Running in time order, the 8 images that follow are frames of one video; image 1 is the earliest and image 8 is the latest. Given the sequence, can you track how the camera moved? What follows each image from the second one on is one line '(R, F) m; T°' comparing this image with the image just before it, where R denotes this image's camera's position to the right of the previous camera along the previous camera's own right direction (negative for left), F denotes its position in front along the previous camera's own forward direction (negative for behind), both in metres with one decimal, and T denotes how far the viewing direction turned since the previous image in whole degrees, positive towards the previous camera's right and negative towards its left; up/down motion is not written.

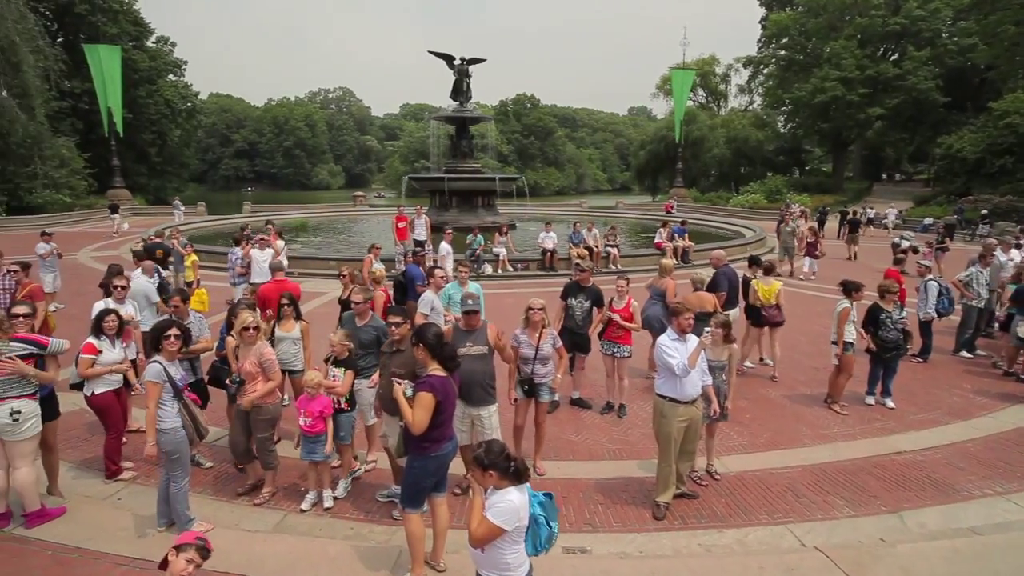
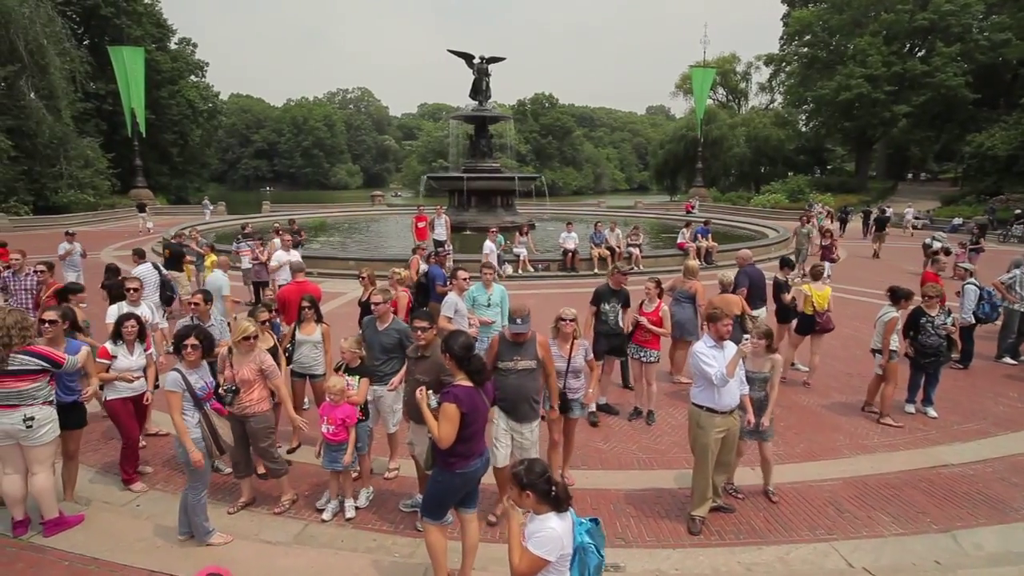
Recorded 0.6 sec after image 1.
(-0.1, +0.2) m; -1°
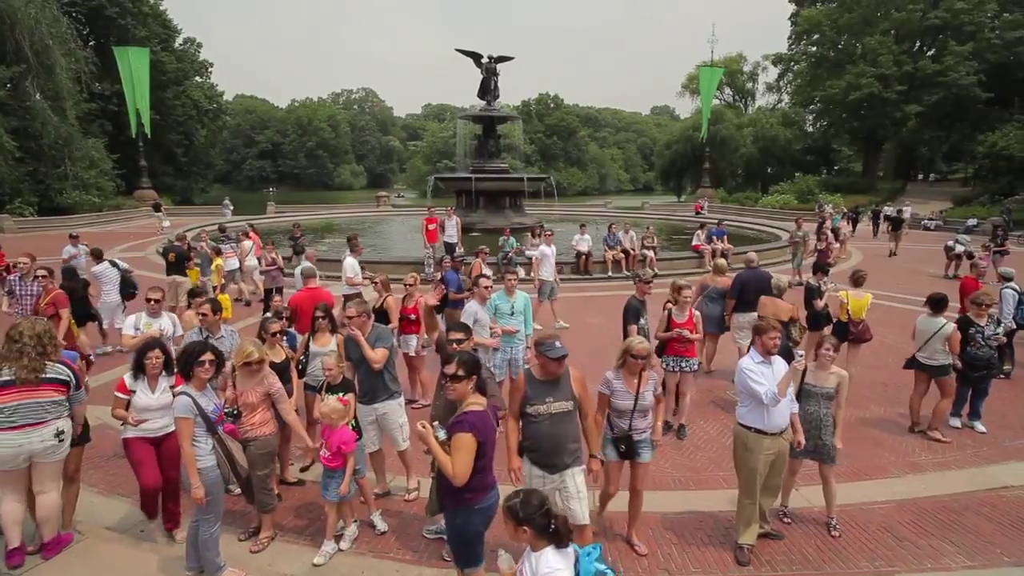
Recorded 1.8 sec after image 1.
(-0.2, +0.4) m; 0°
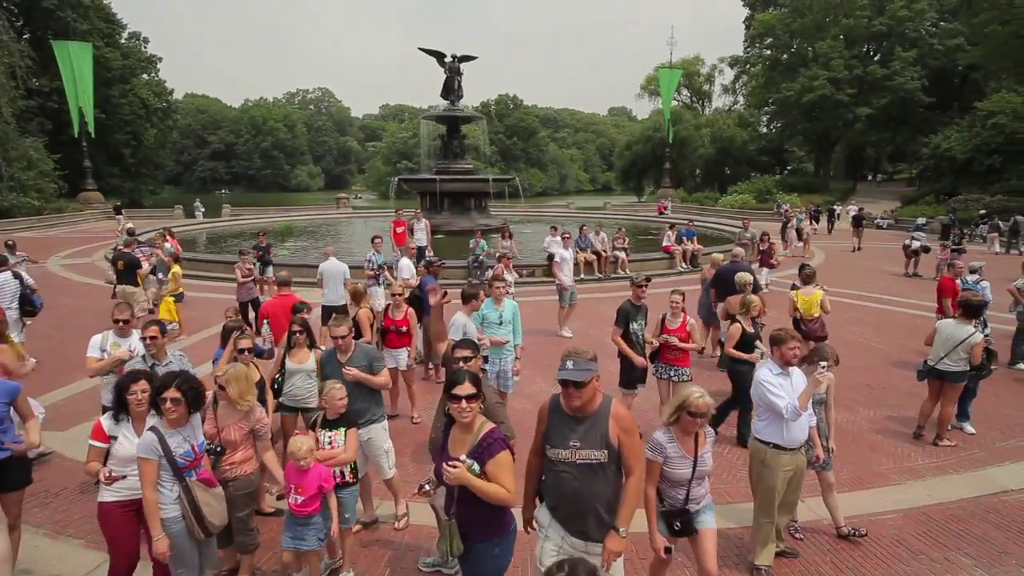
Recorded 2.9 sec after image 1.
(-0.3, +0.4) m; +4°
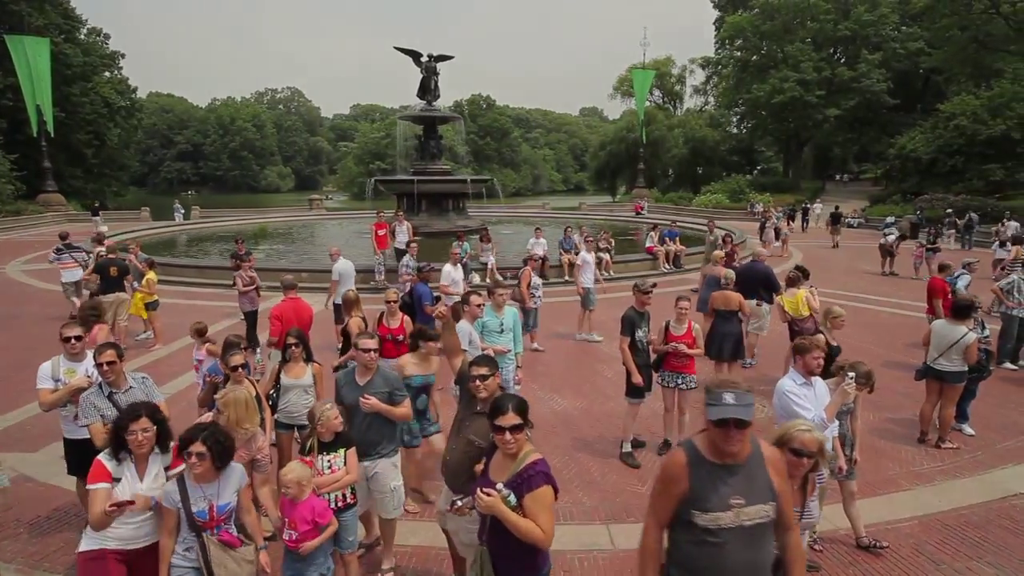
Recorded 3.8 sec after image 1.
(-0.3, +0.2) m; +2°
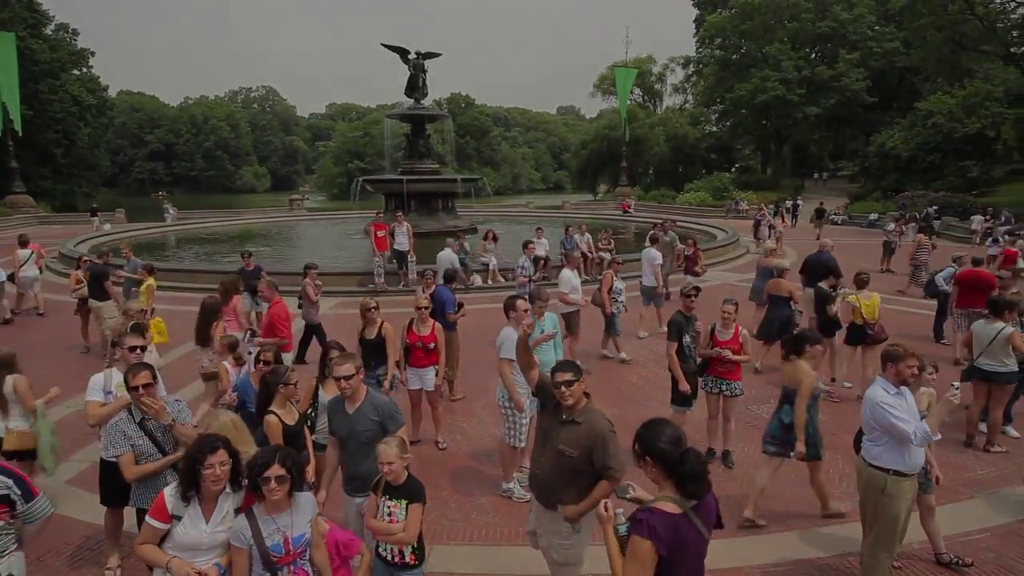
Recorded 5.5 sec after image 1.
(-0.6, +0.4) m; +2°
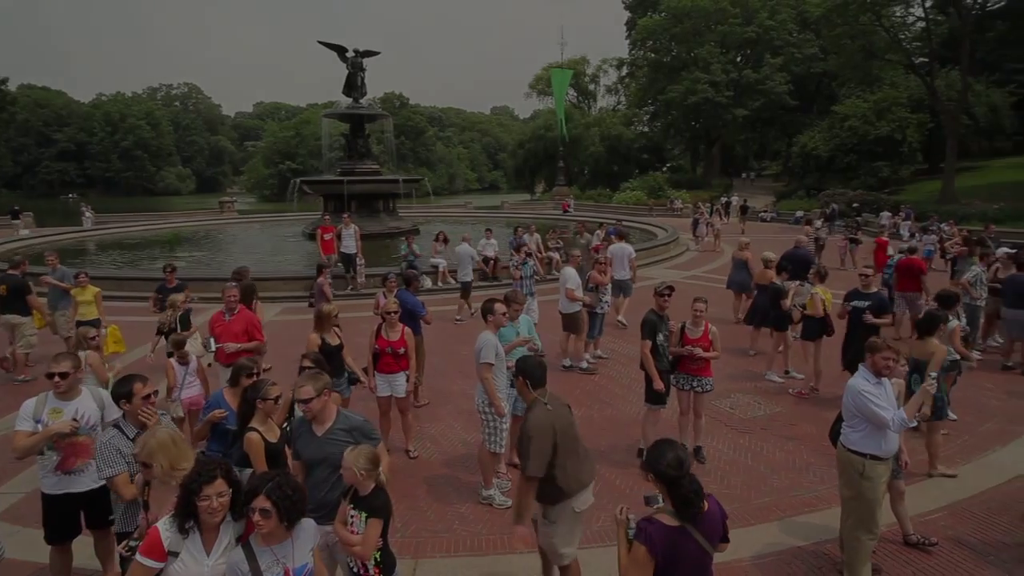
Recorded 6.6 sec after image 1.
(-0.4, +0.1) m; +6°
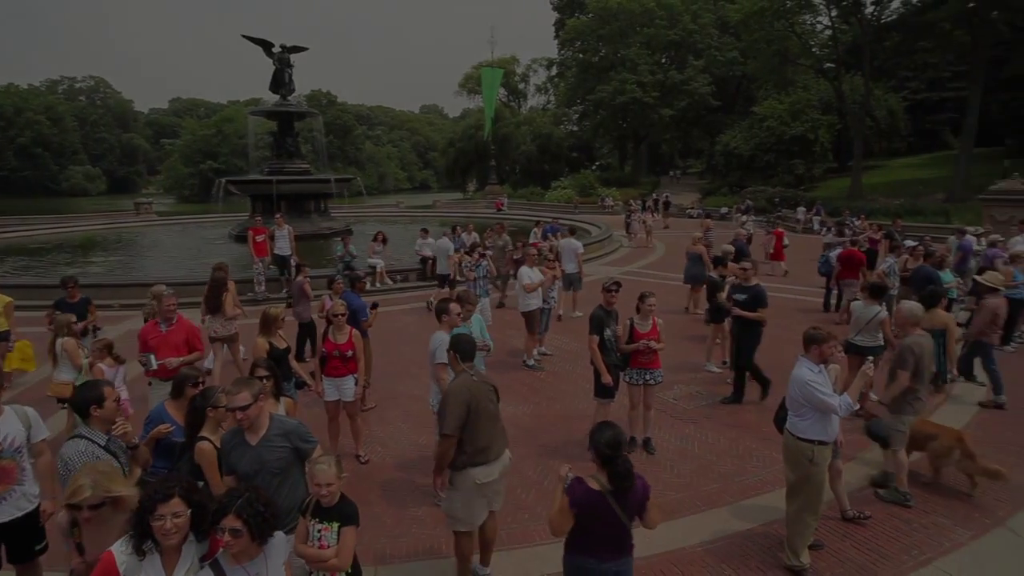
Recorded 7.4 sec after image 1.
(-0.2, 0.0) m; +6°
